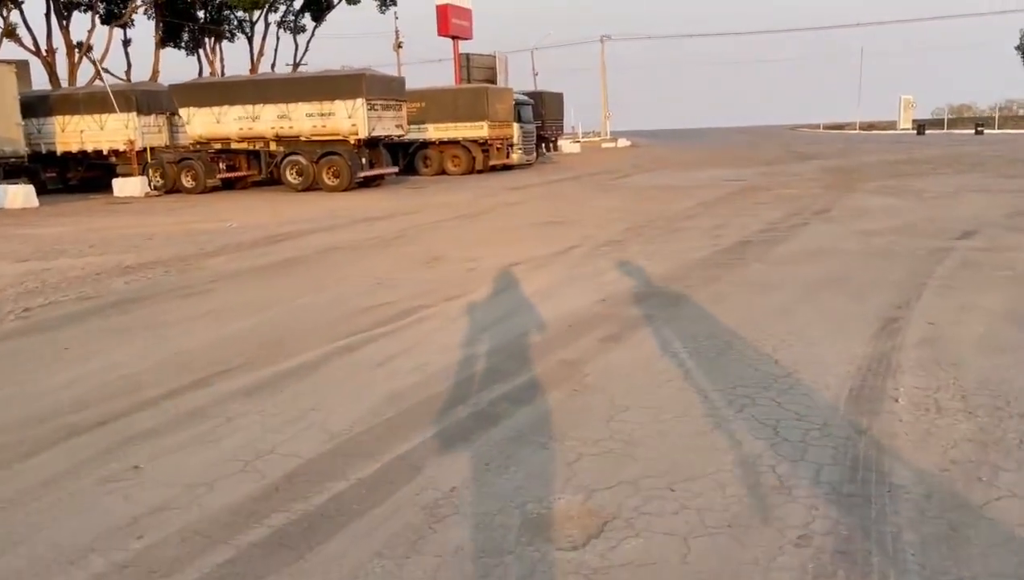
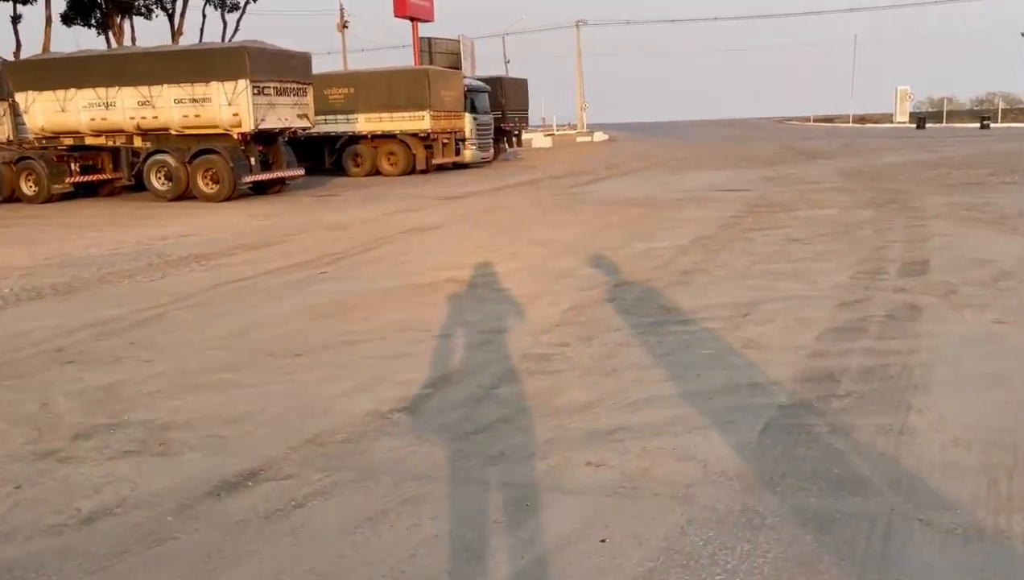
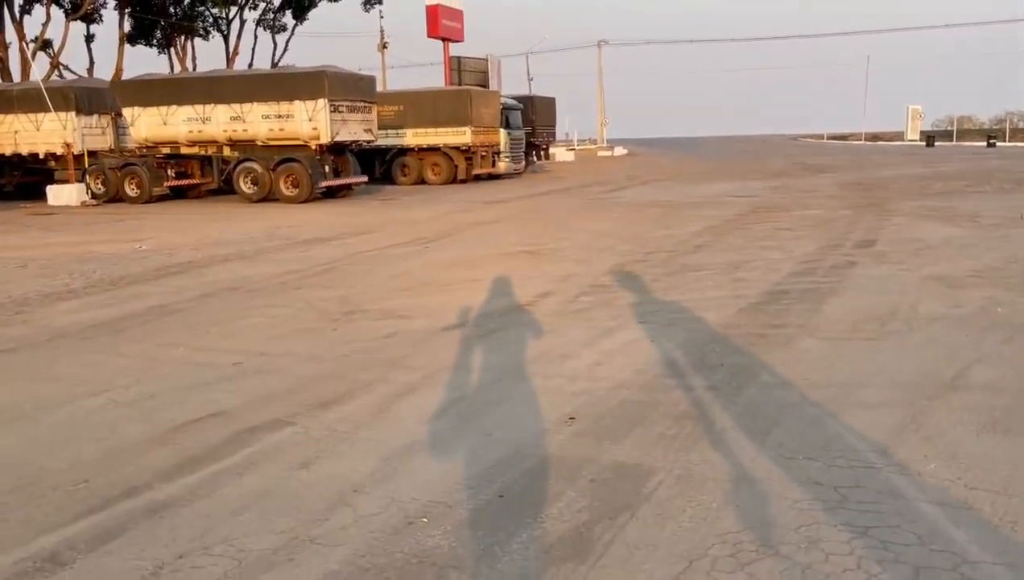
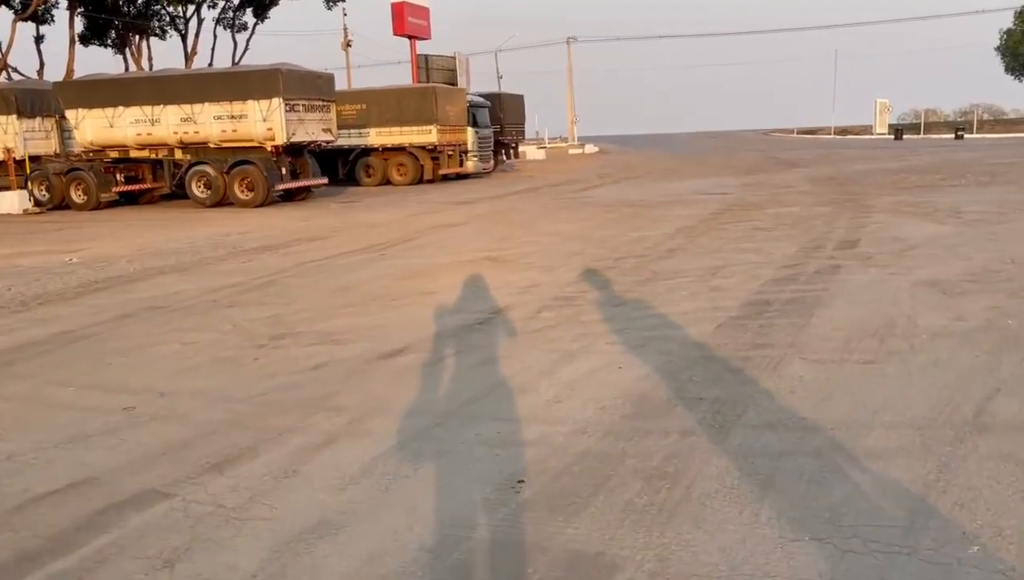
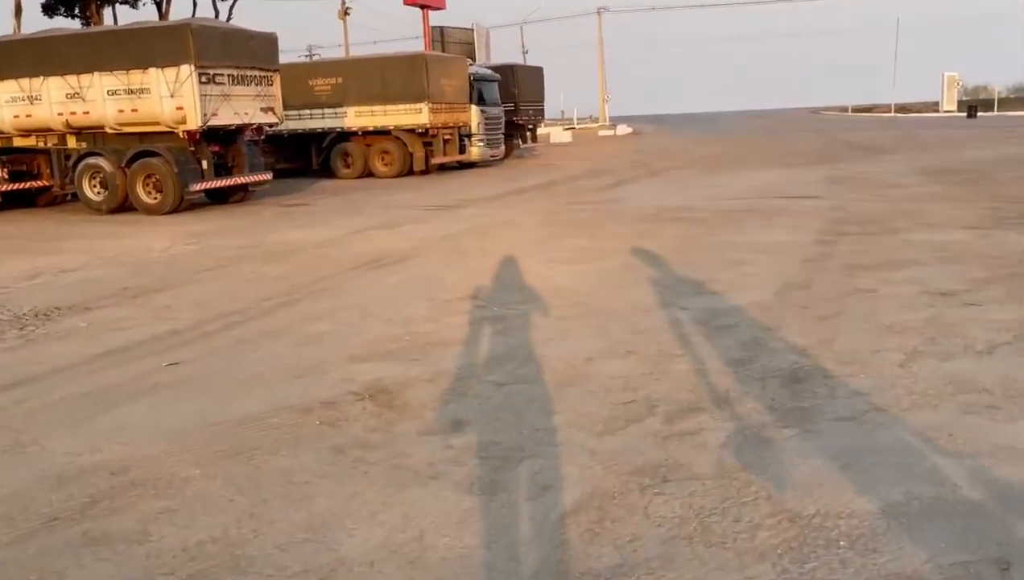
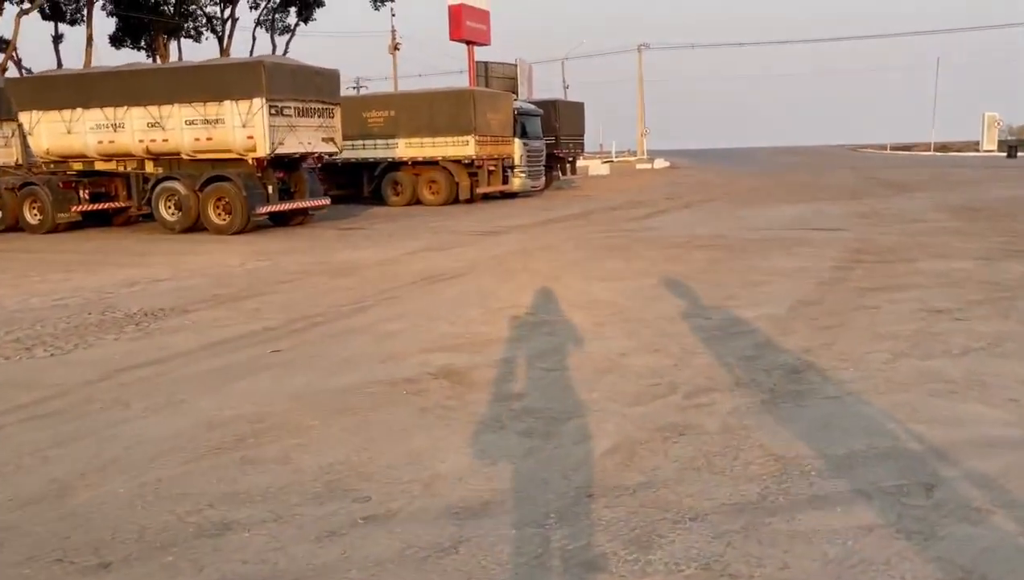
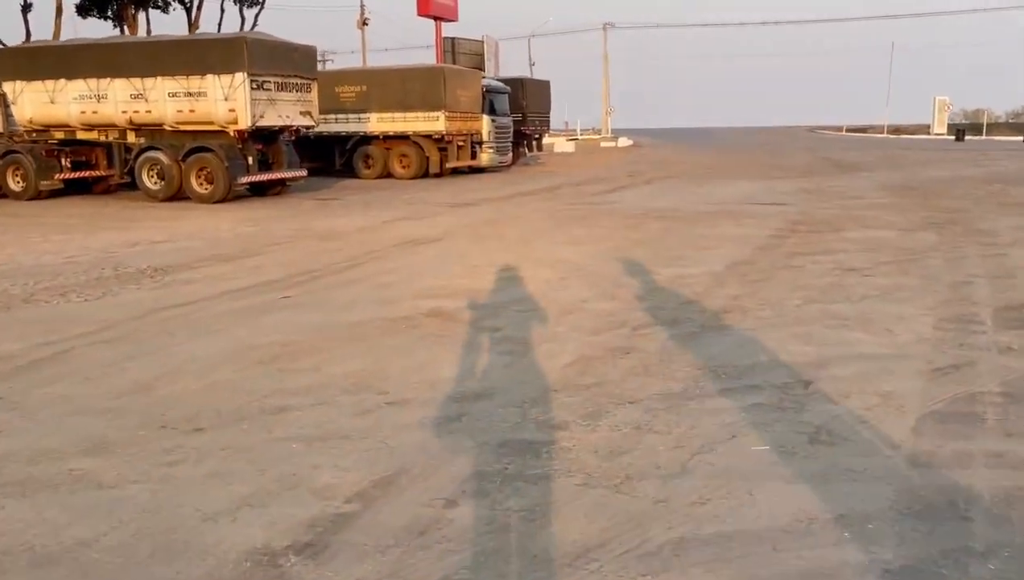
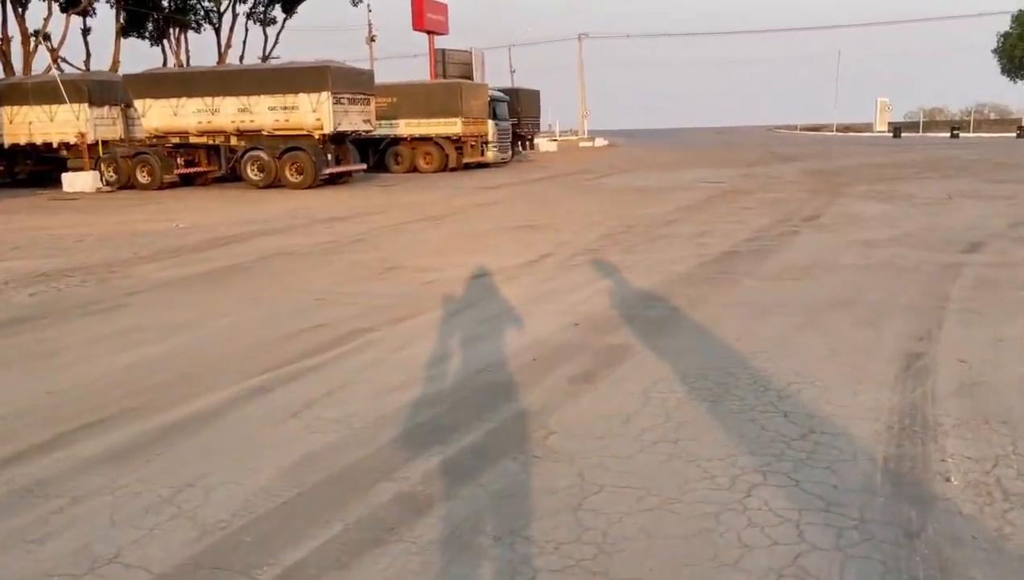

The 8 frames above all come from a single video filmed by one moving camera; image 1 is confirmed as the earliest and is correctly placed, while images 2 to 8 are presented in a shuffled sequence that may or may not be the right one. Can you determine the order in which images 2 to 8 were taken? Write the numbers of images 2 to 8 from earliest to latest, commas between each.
8, 3, 4, 2, 7, 6, 5
